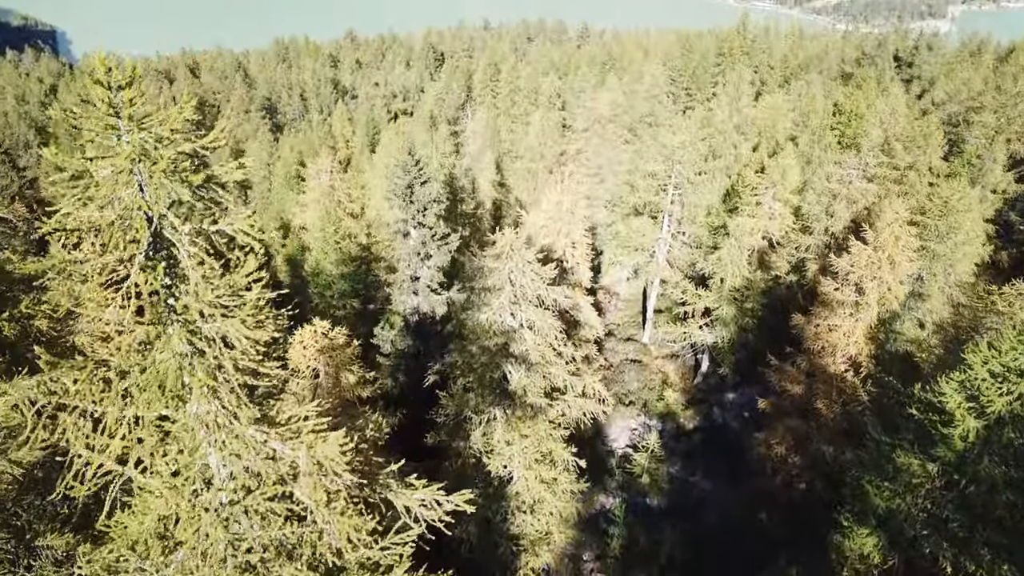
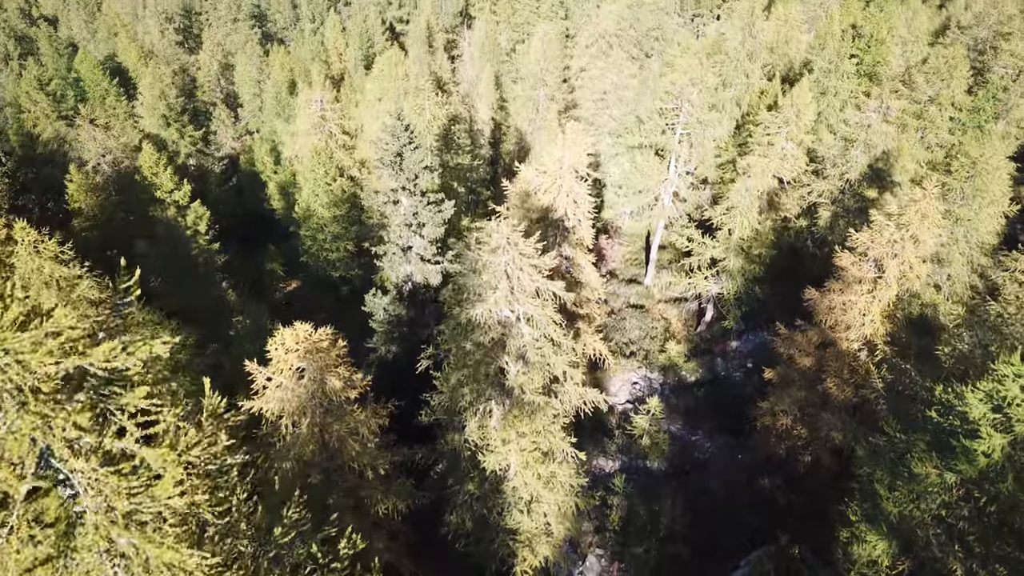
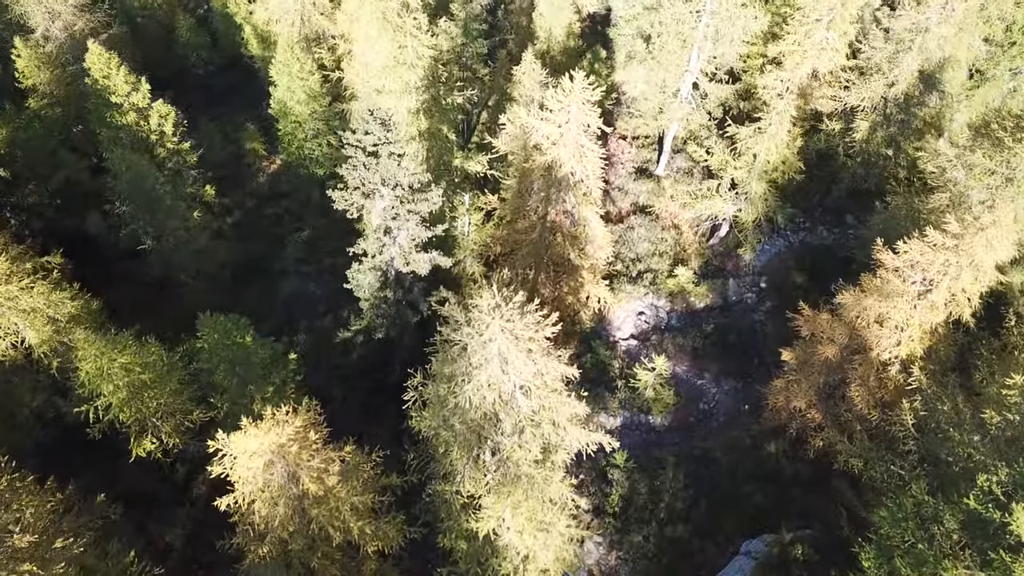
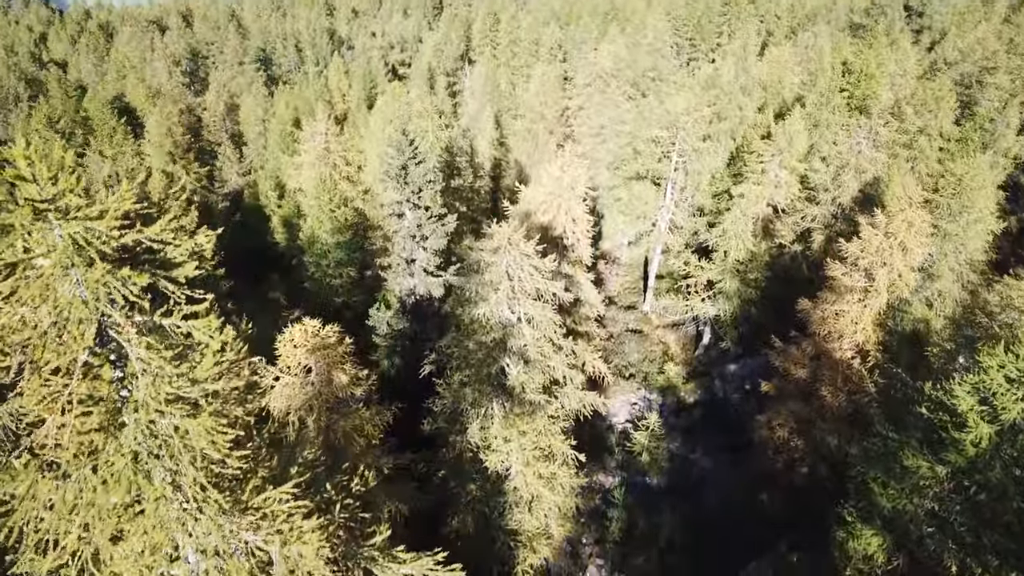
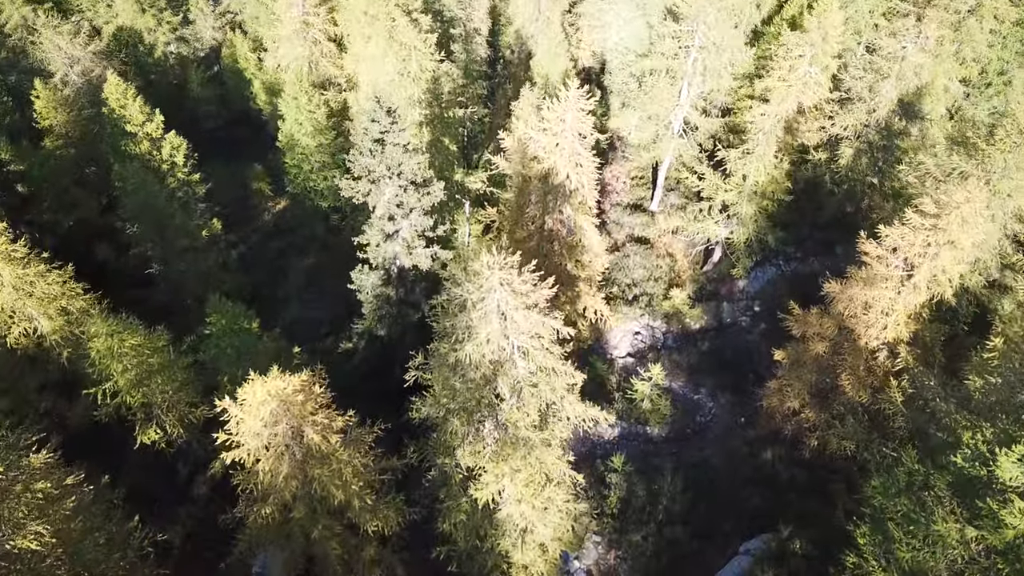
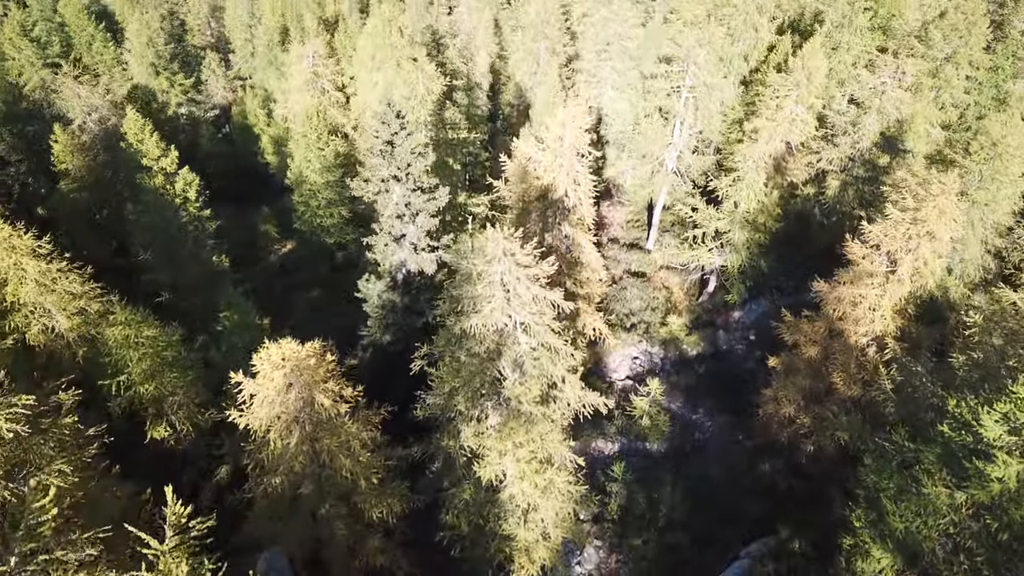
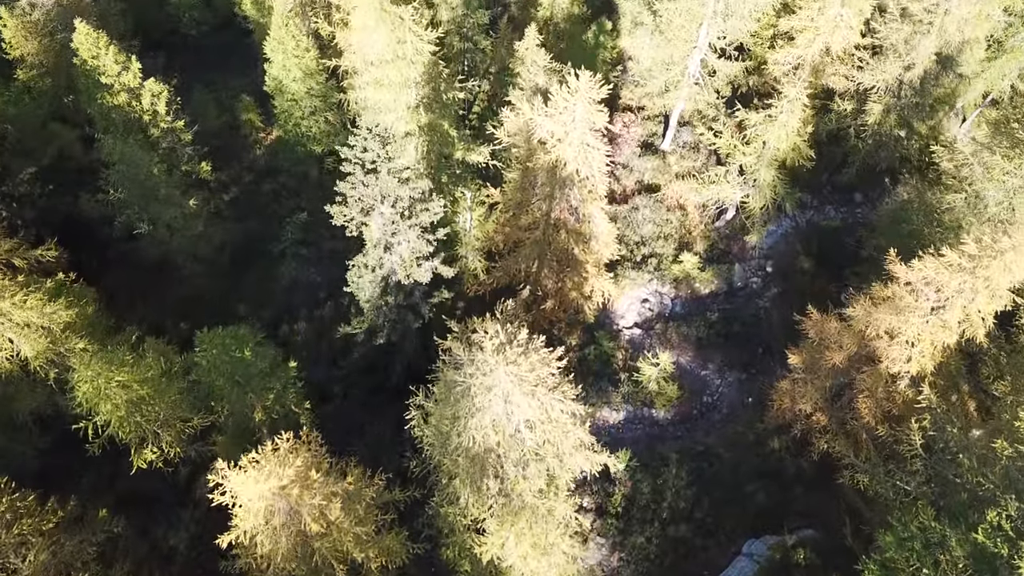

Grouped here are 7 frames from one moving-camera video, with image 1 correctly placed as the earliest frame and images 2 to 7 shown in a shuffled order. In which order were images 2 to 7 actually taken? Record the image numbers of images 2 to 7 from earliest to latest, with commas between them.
4, 2, 6, 5, 3, 7
